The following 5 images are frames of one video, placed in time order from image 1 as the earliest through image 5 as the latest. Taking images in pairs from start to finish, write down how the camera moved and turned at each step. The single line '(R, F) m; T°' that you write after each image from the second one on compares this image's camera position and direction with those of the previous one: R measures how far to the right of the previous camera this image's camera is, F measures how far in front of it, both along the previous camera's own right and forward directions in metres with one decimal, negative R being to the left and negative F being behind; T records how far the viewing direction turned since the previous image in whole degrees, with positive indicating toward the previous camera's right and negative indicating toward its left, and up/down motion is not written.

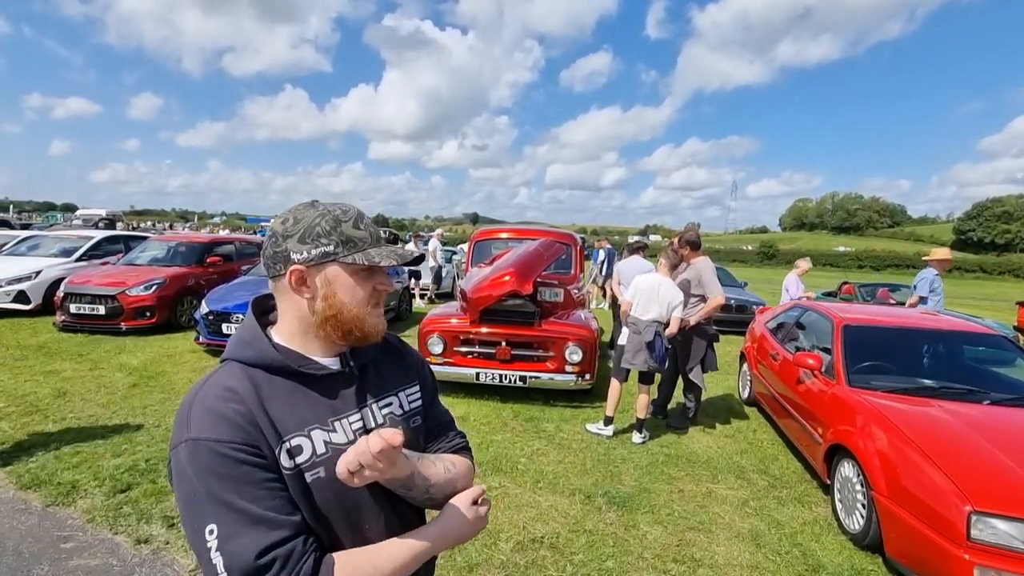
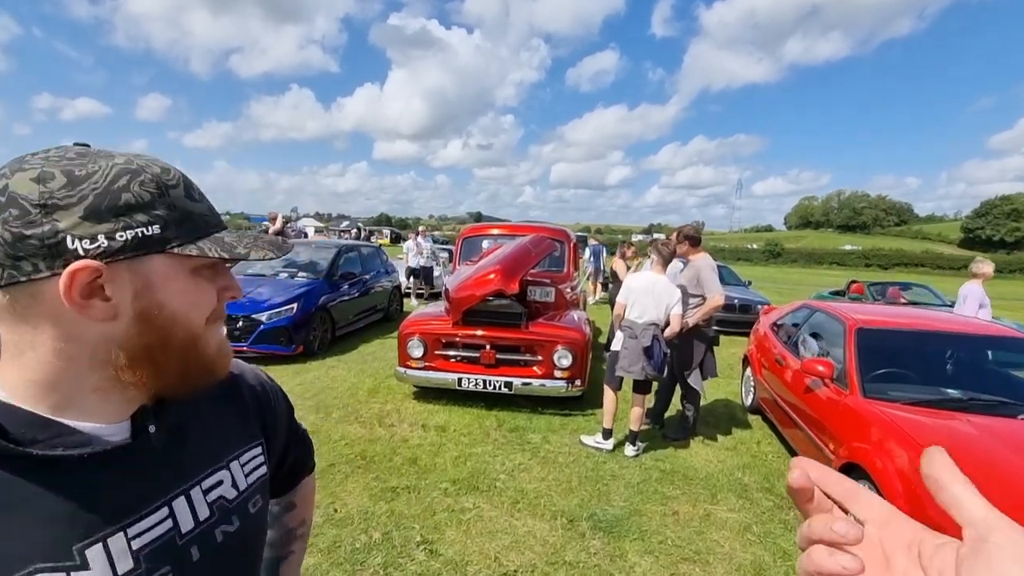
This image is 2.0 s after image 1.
(+0.2, +0.4) m; -1°
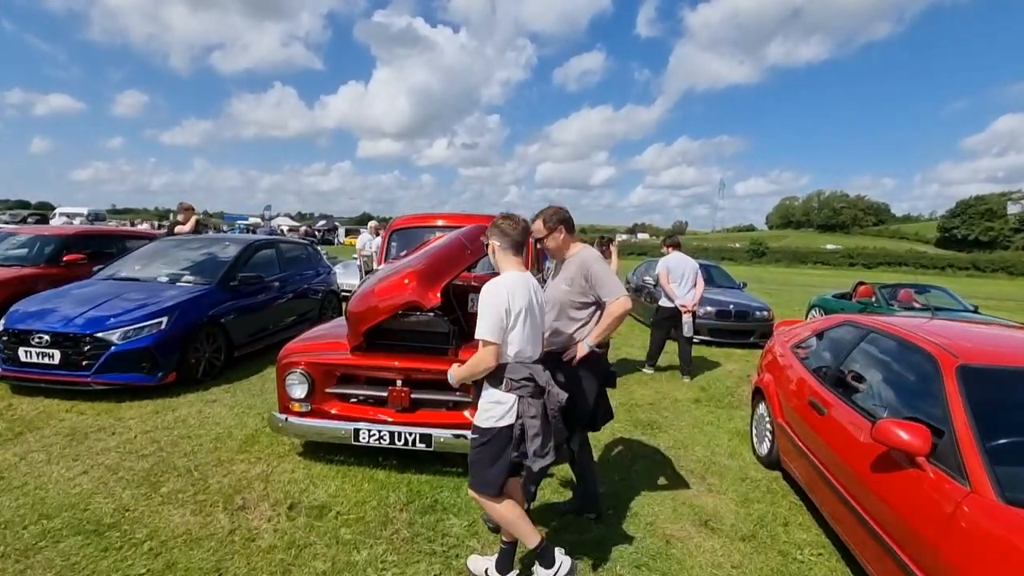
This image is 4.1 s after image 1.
(+0.5, +1.5) m; +2°
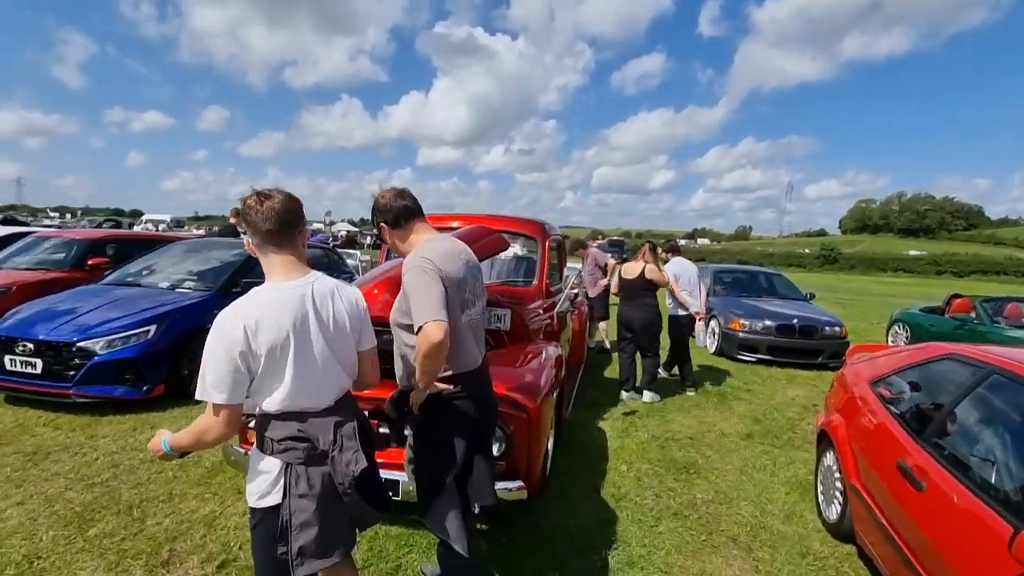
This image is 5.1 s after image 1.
(+0.4, +0.7) m; -6°
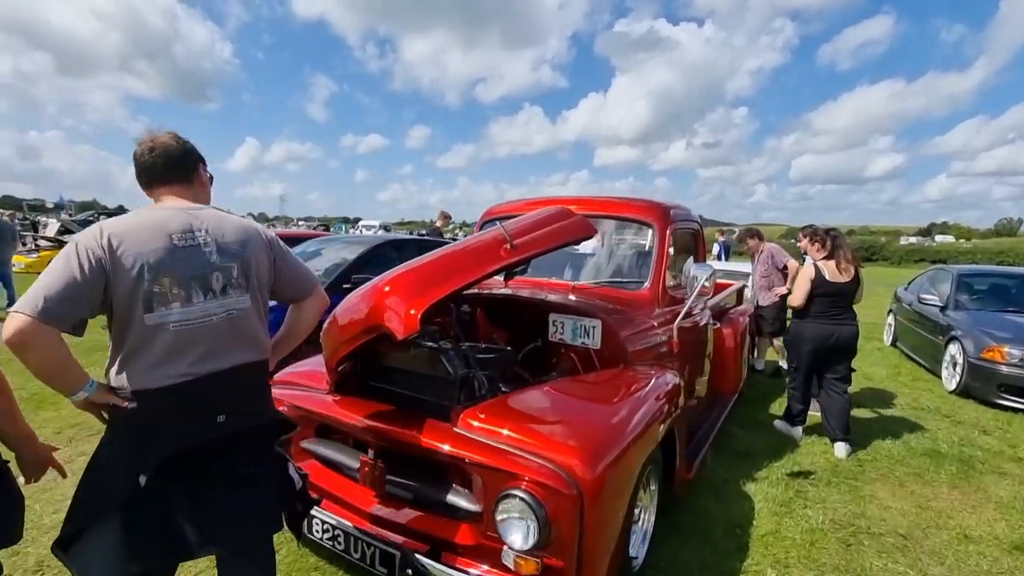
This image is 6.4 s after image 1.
(+0.5, +1.1) m; -20°
